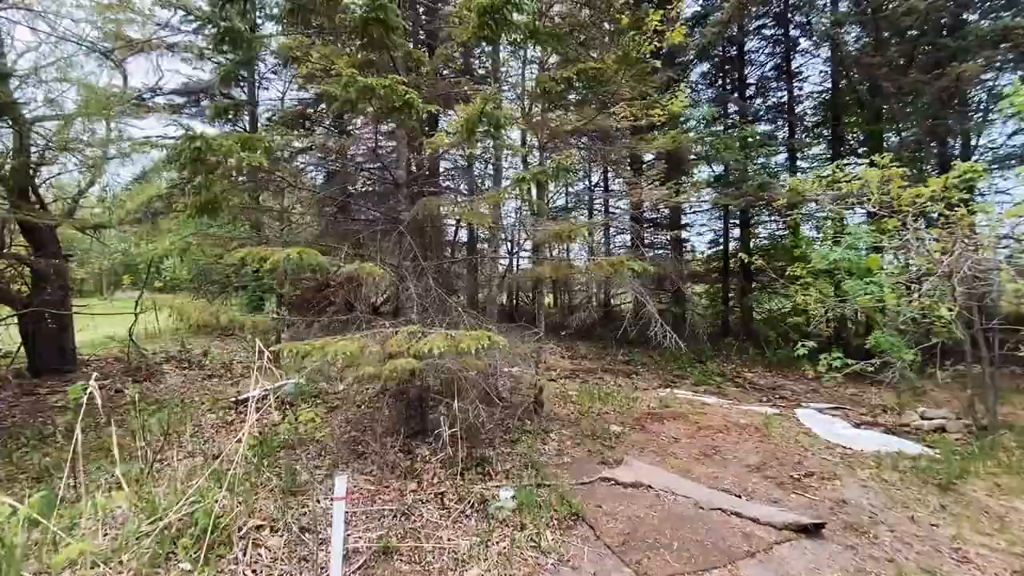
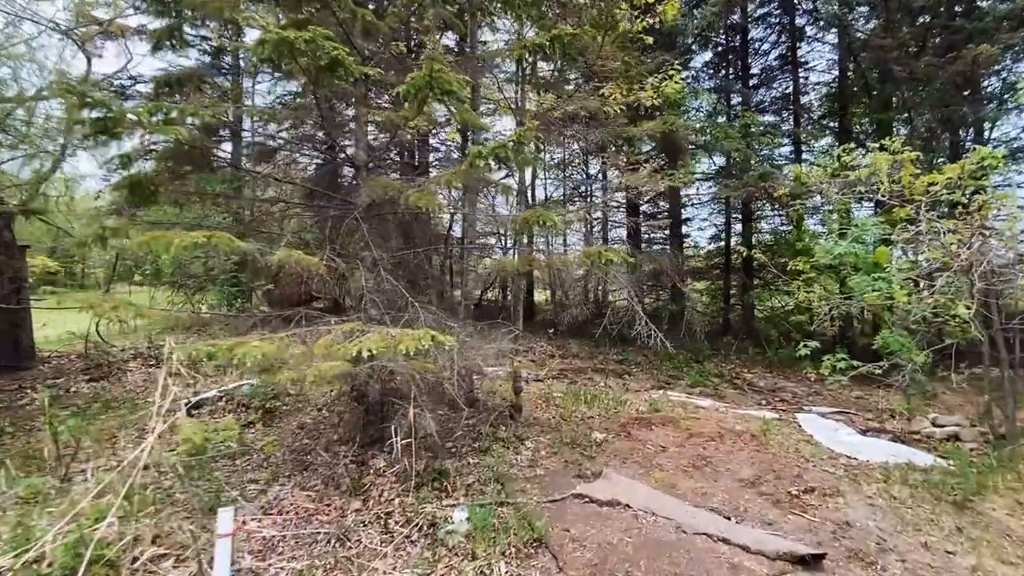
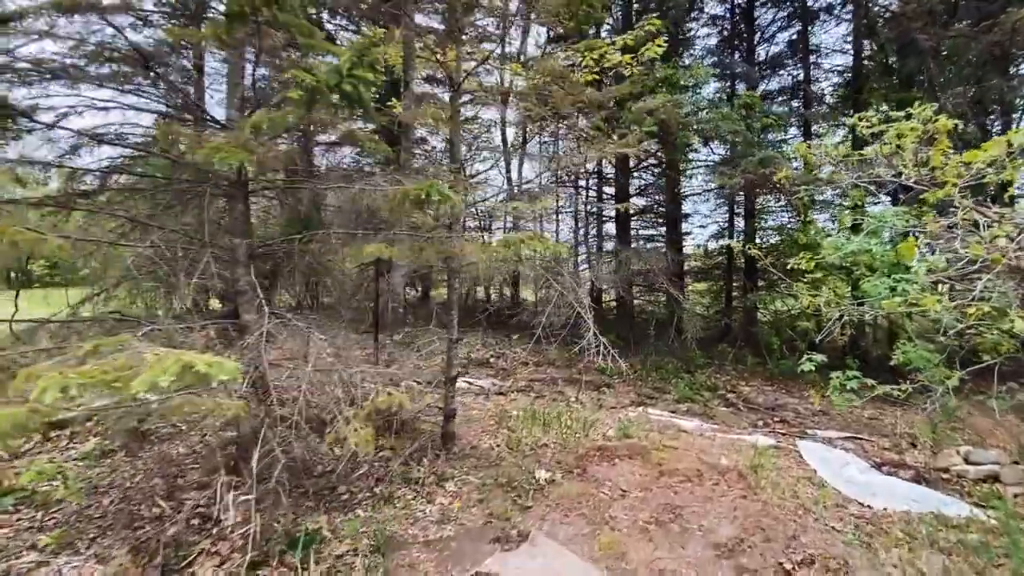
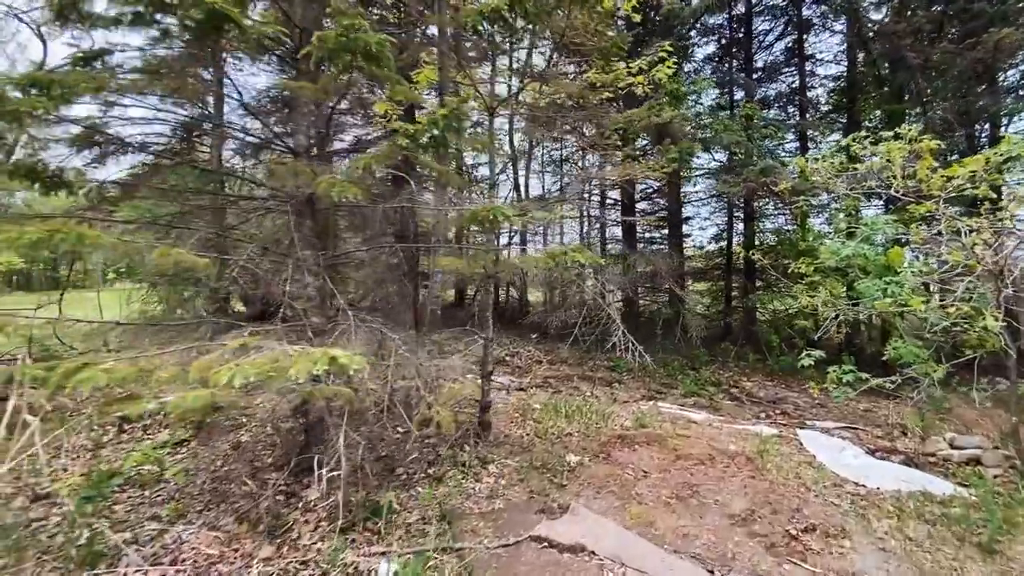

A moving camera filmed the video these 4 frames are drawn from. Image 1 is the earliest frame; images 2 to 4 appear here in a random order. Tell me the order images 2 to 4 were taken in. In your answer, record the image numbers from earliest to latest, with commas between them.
2, 4, 3
